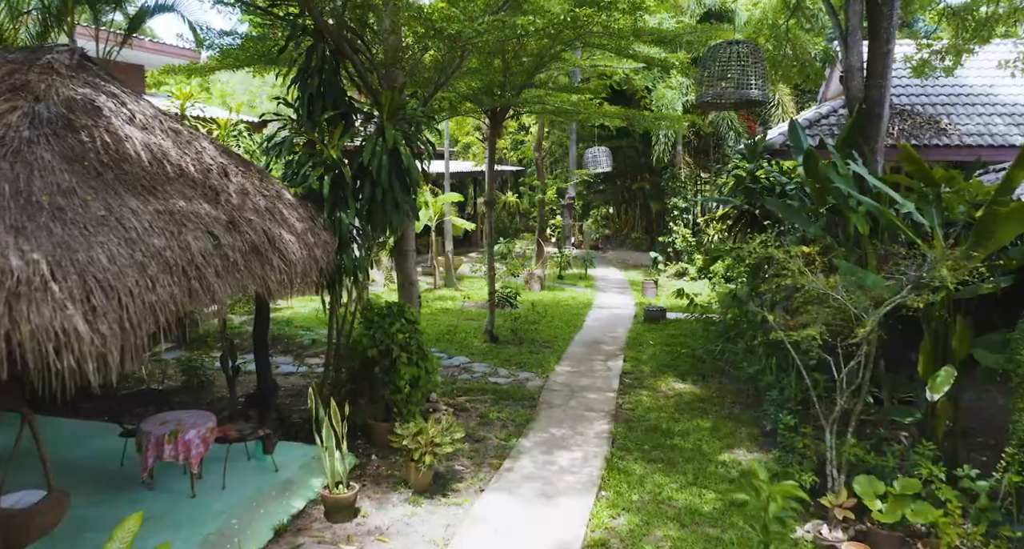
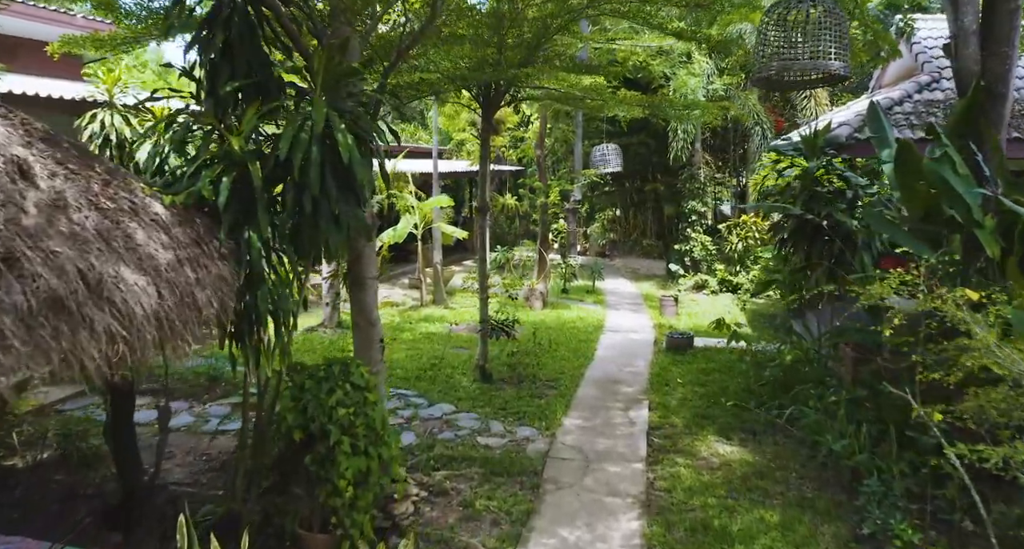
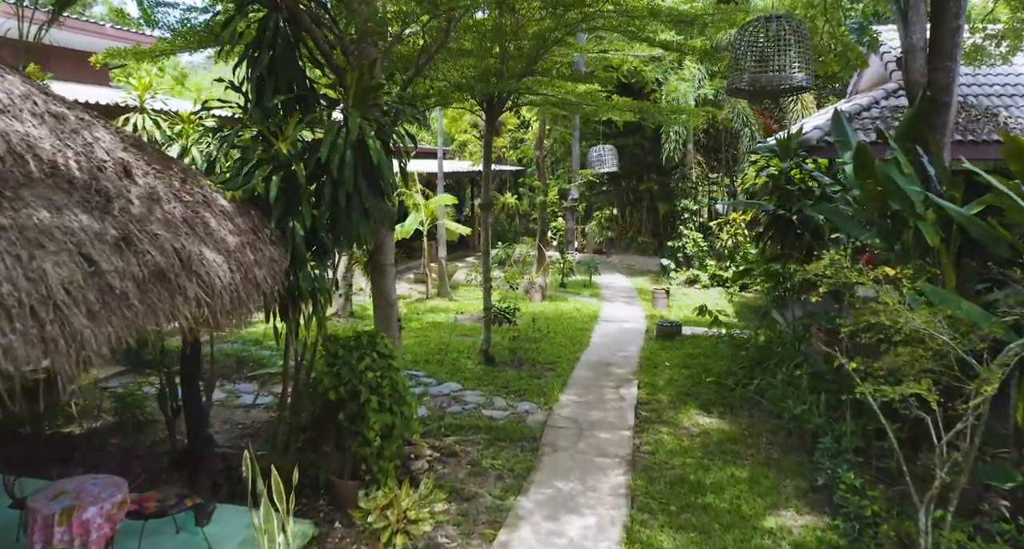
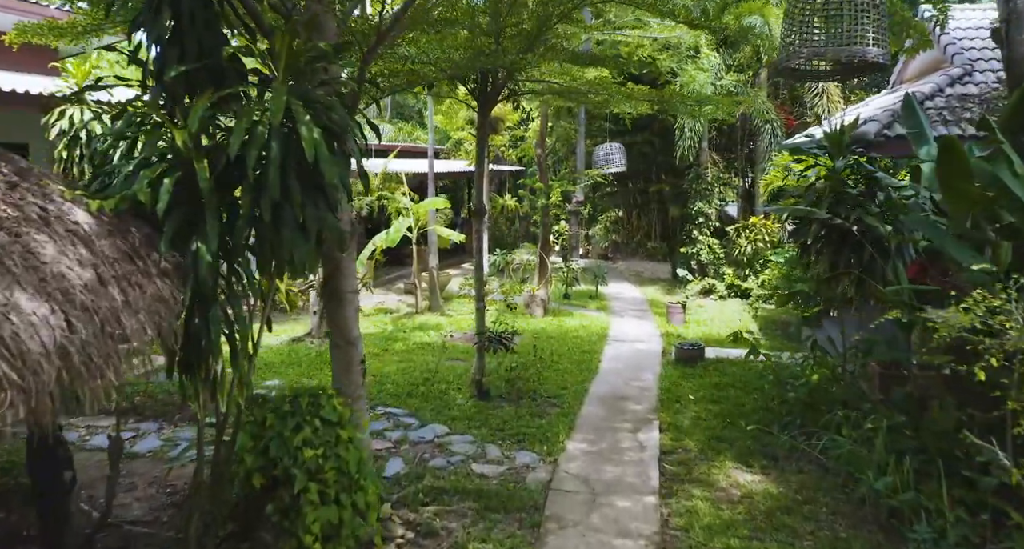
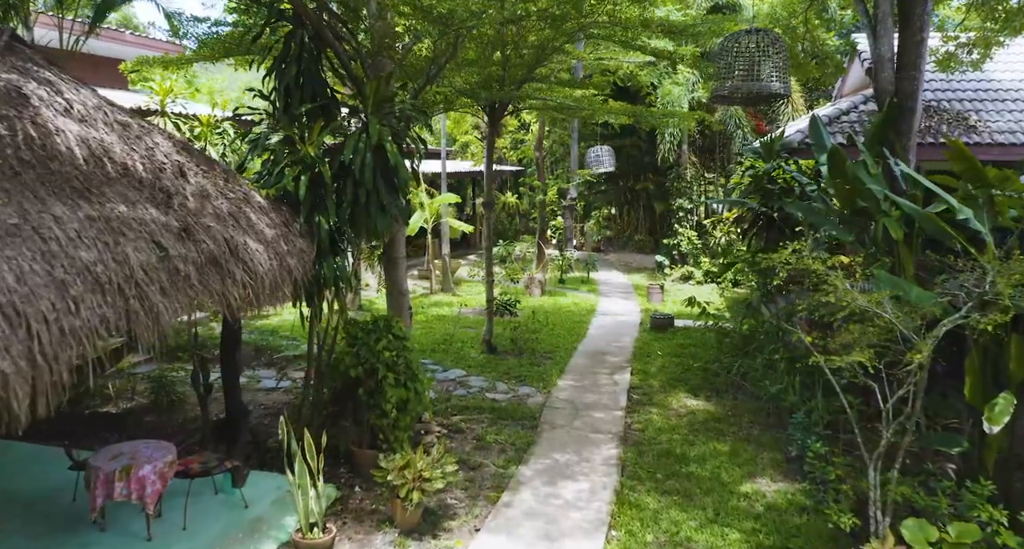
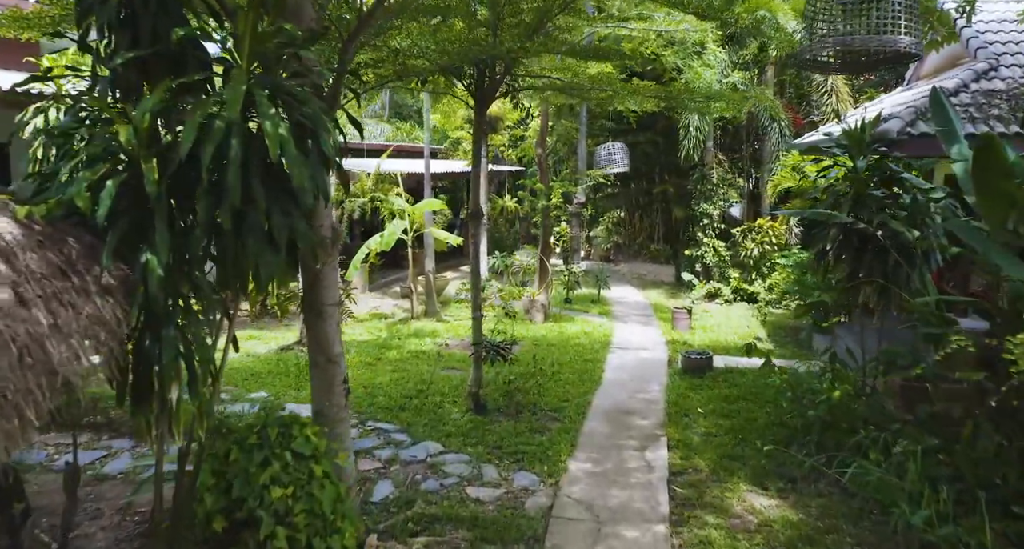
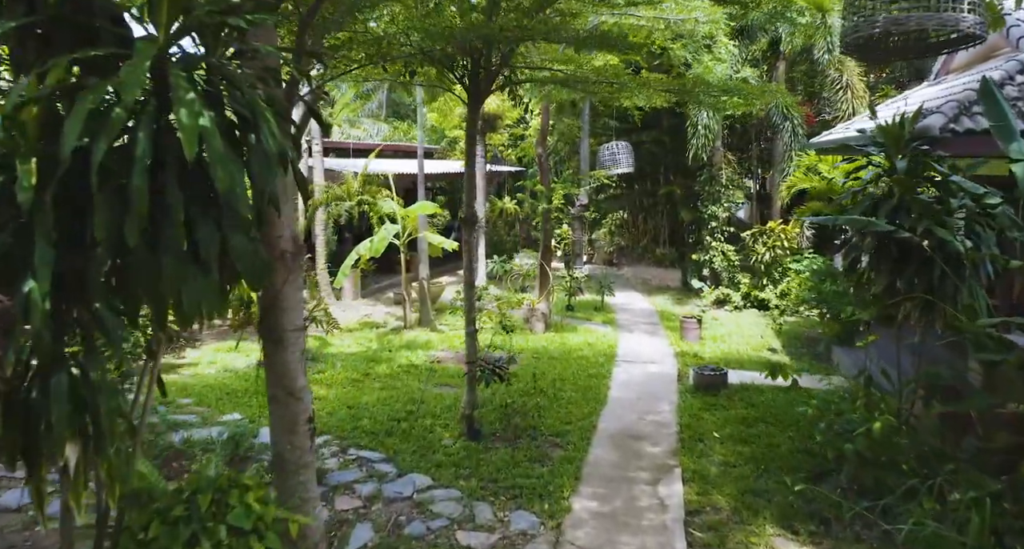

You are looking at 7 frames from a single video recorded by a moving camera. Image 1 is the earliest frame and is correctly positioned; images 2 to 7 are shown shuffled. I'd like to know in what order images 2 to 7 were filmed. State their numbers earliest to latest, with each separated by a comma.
5, 3, 2, 4, 6, 7
